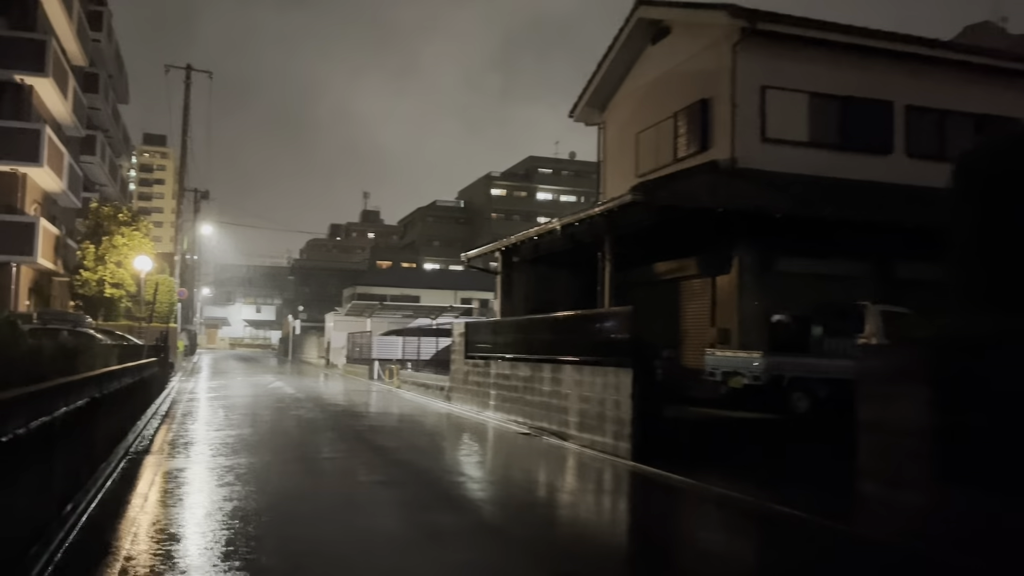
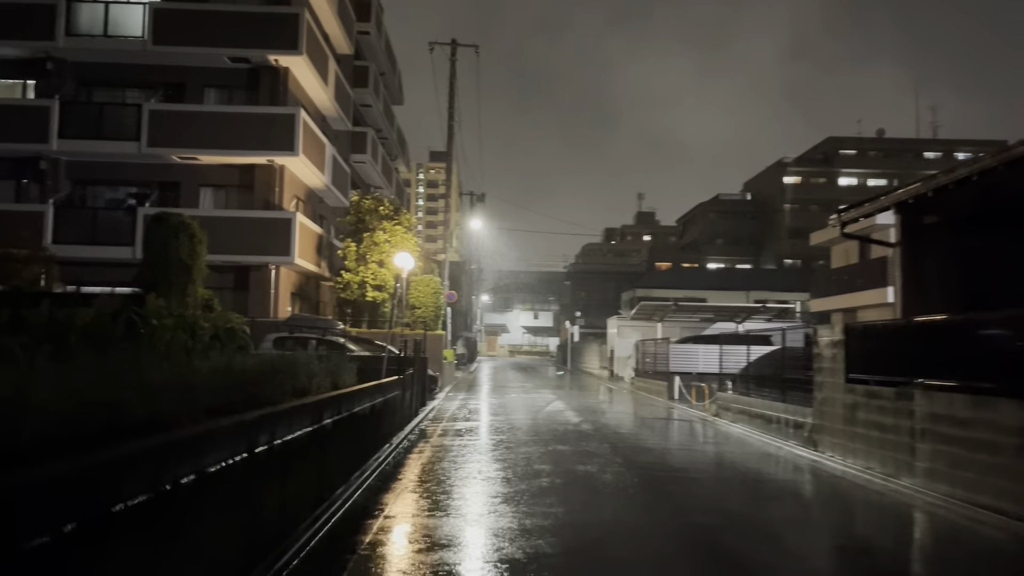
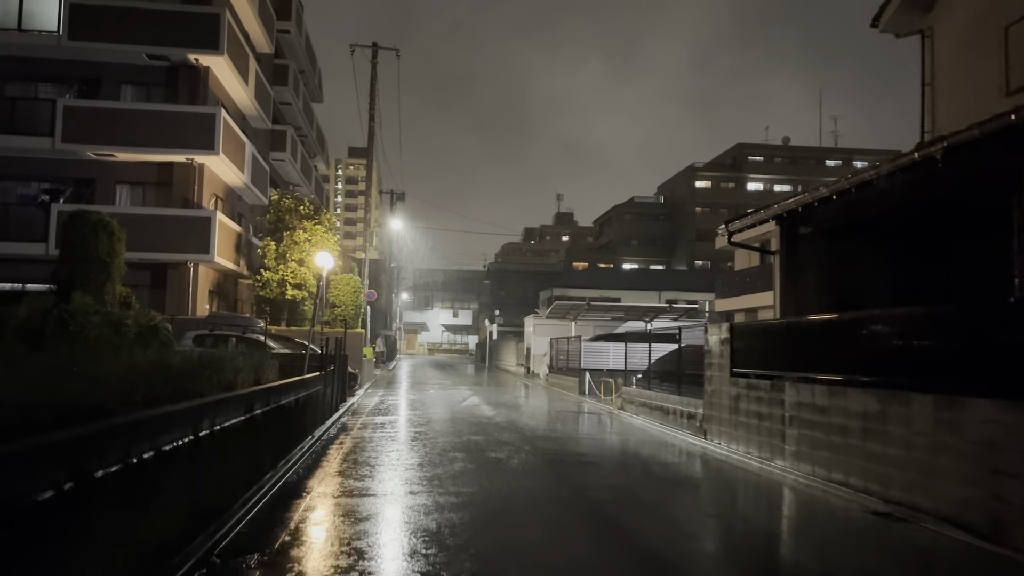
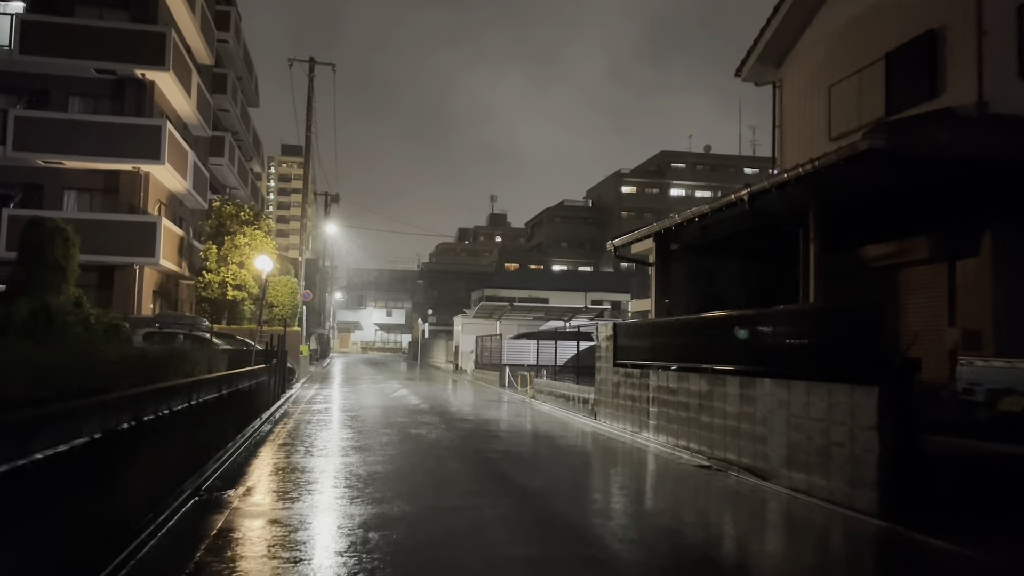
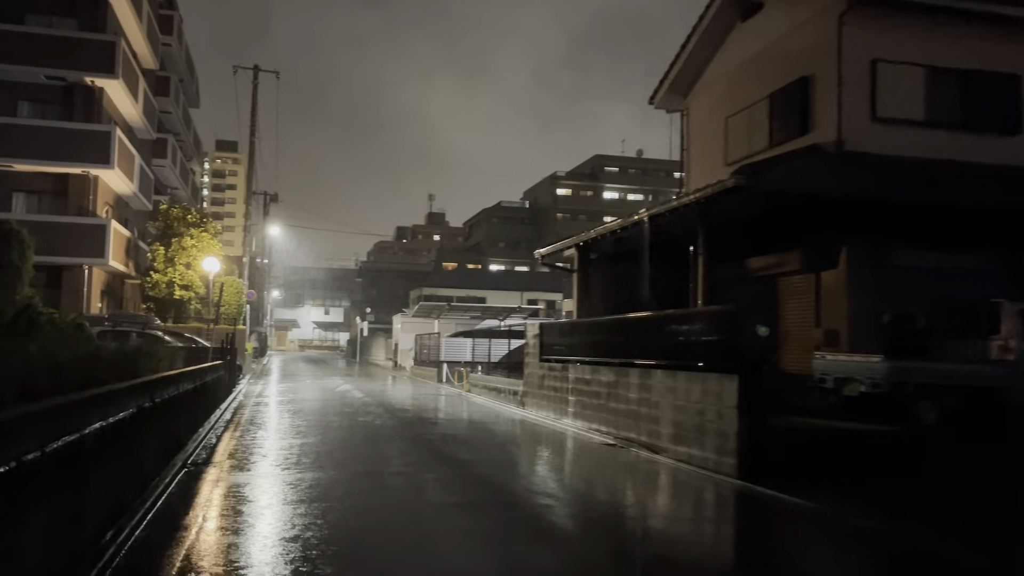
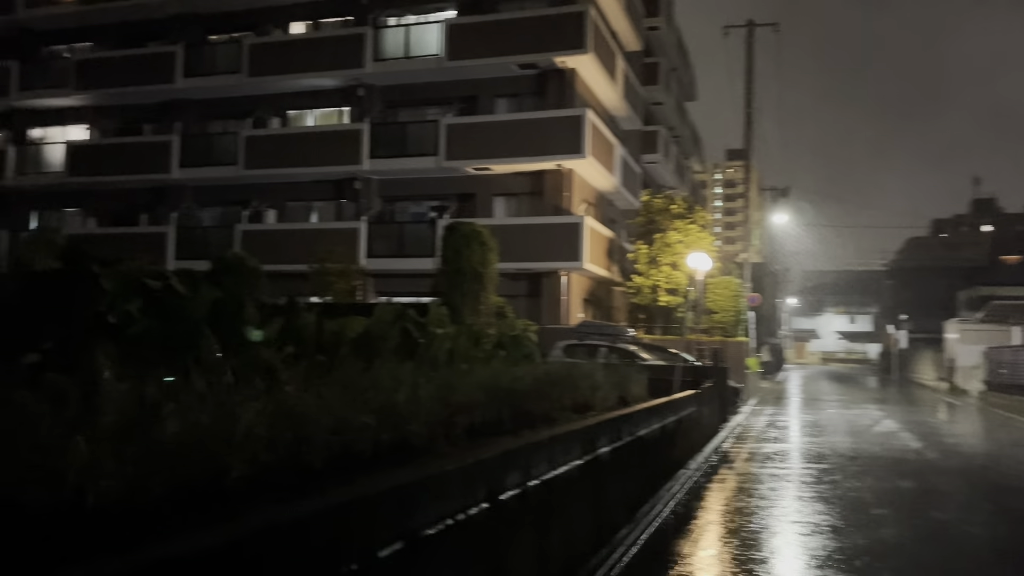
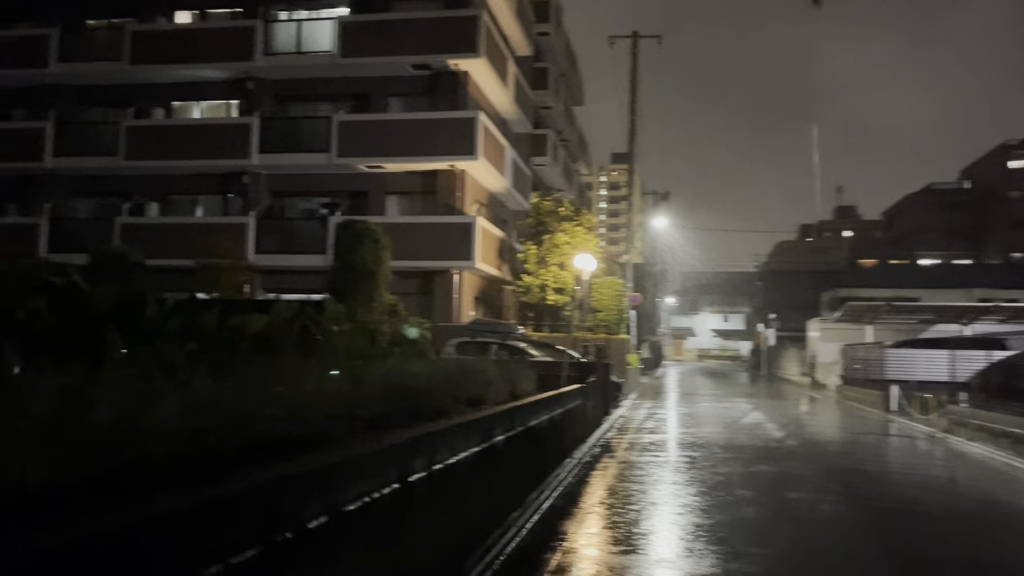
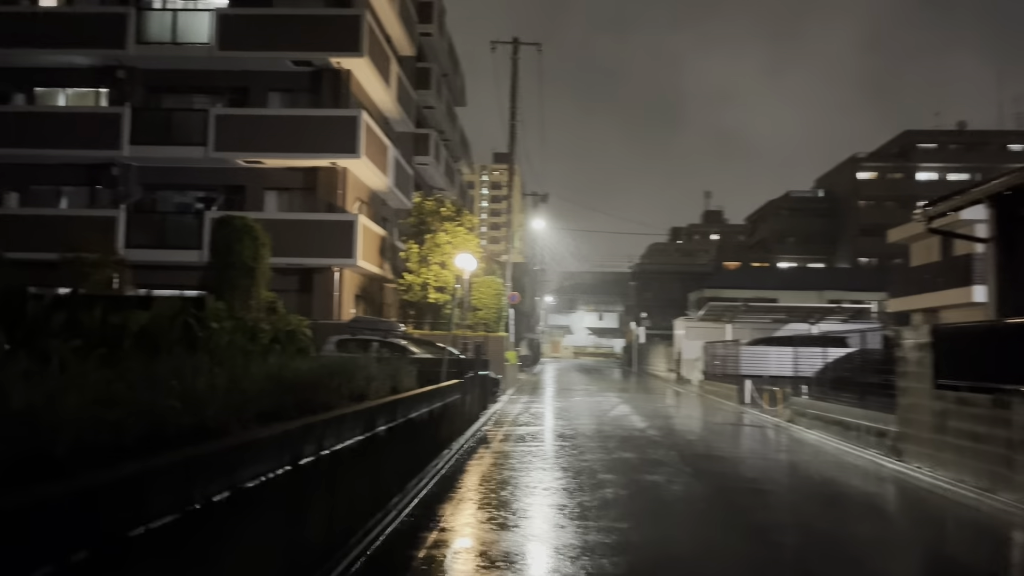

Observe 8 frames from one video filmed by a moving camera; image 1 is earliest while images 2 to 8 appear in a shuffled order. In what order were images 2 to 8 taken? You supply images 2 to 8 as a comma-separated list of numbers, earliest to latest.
5, 4, 3, 2, 8, 7, 6
